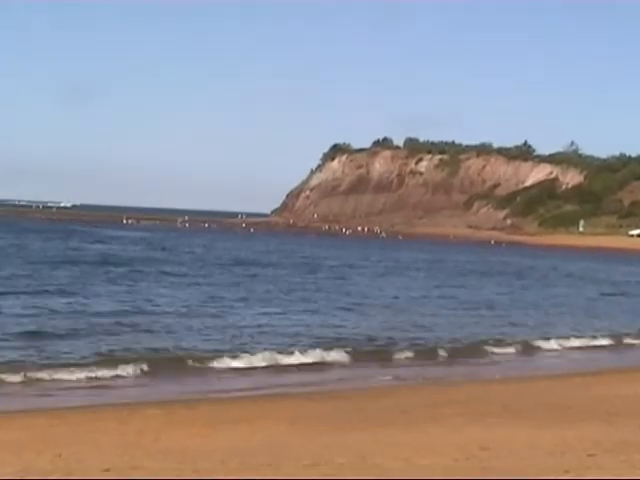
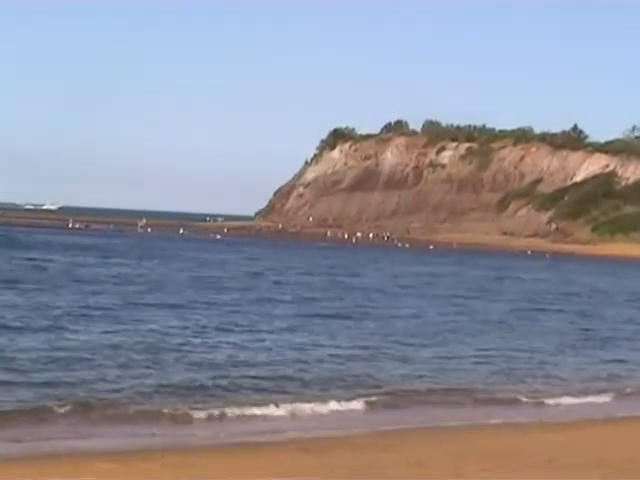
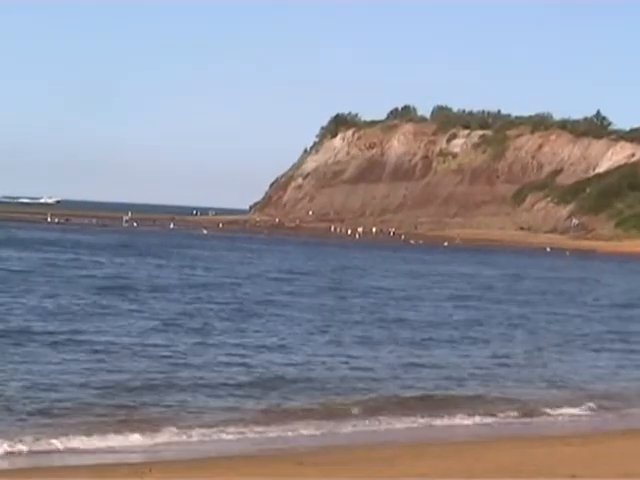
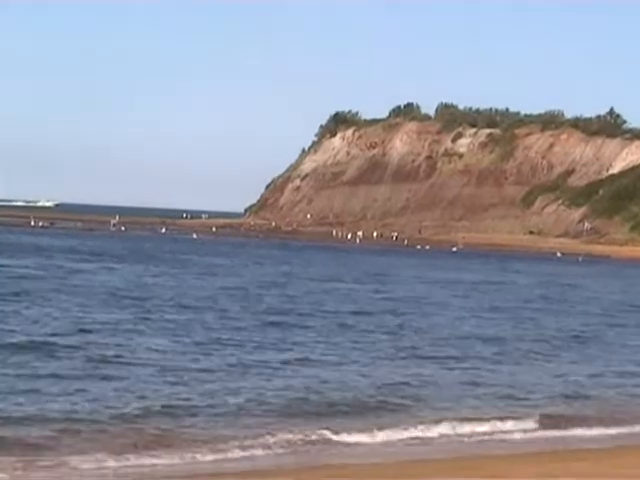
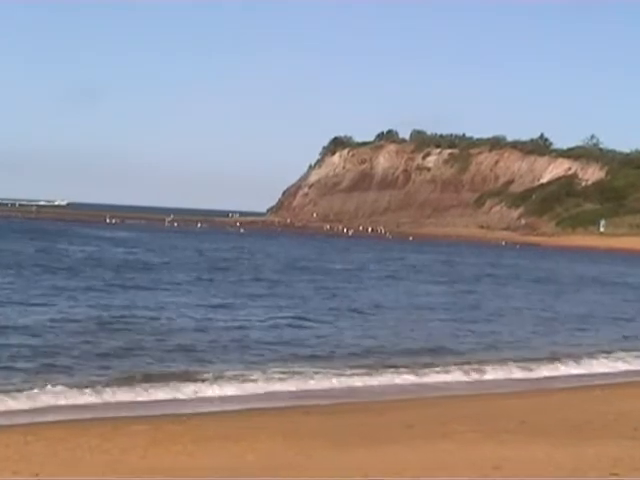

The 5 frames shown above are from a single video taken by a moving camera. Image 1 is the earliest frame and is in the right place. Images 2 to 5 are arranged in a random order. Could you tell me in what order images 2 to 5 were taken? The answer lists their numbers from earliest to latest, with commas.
5, 2, 3, 4
